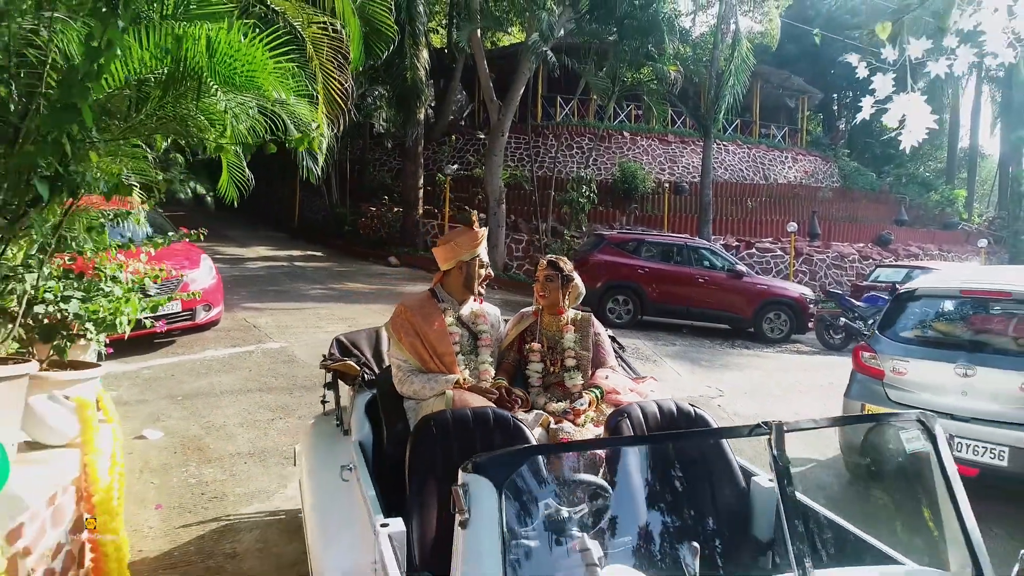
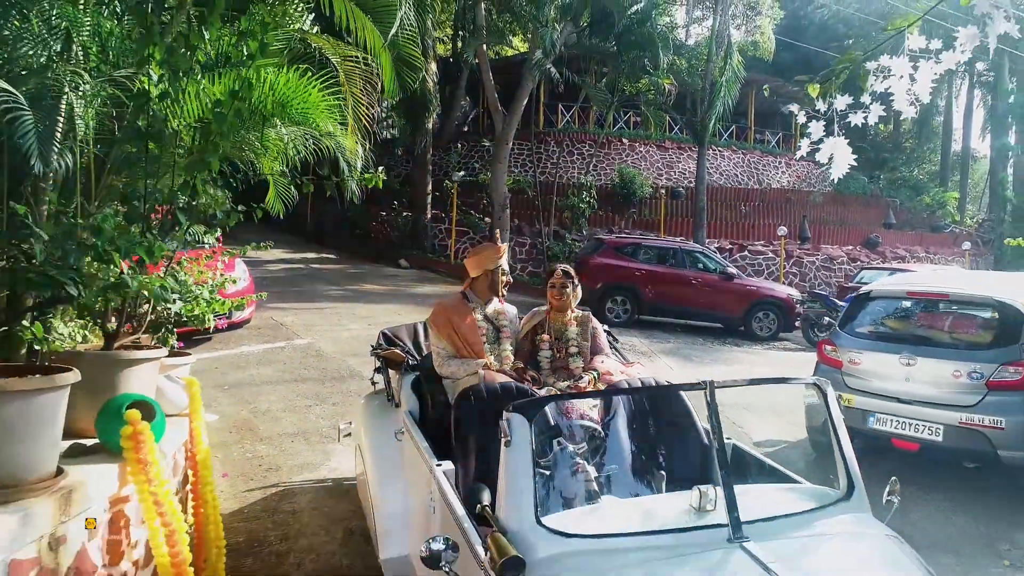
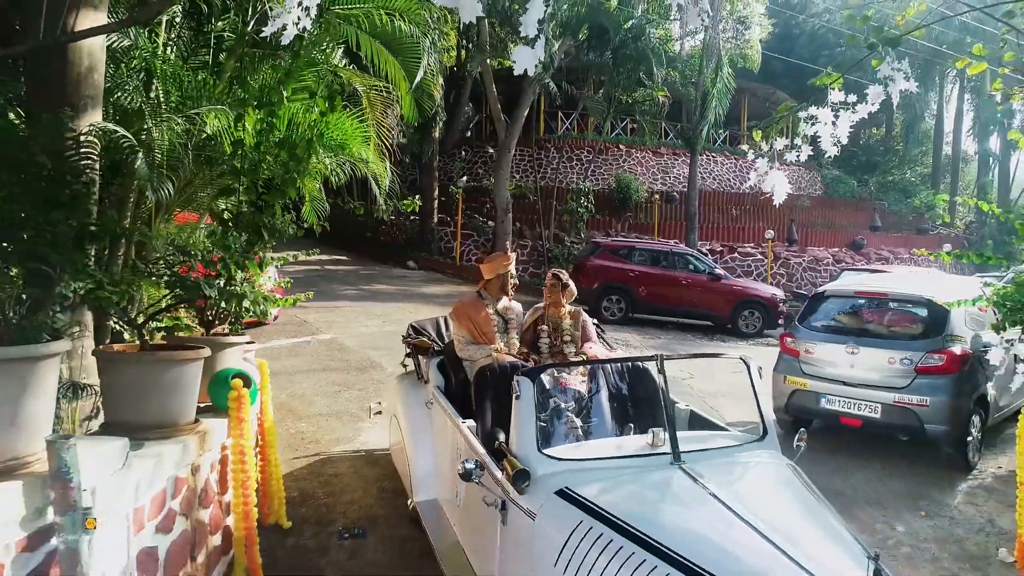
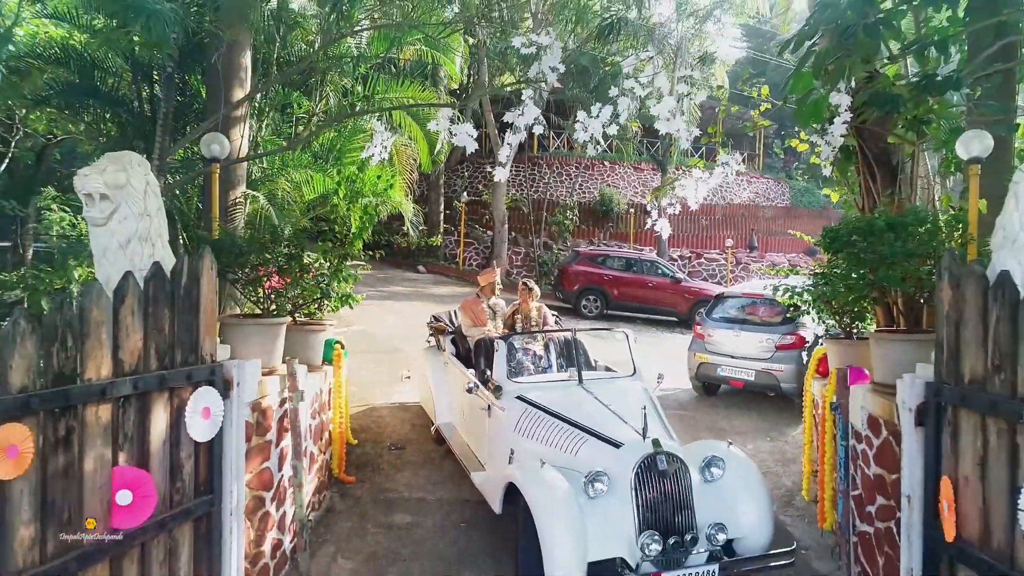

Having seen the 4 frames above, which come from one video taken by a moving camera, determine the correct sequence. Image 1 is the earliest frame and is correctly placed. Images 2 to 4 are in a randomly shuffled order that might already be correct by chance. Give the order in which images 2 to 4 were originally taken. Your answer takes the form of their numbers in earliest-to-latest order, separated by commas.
2, 3, 4
